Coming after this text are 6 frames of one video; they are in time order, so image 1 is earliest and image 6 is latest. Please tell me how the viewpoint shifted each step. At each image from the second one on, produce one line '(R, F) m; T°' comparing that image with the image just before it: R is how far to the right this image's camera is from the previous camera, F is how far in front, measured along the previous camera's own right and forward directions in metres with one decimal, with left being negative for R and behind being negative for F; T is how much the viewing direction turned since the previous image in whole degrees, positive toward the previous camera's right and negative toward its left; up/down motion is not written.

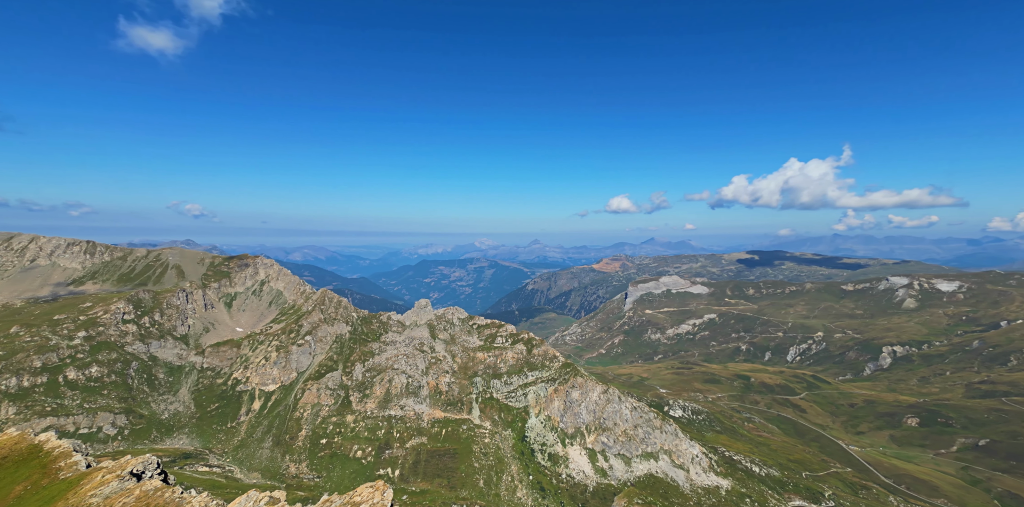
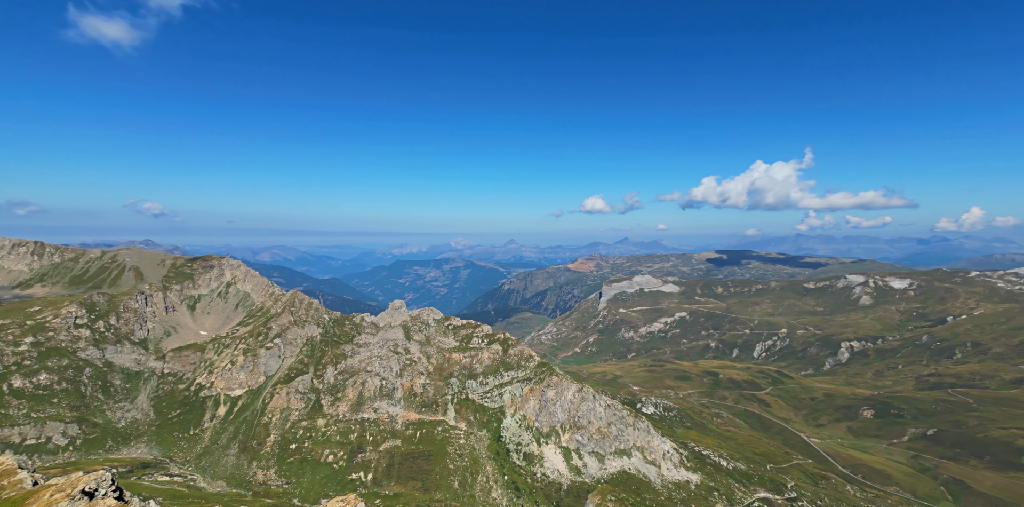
(-20.9, +4.5) m; +5°
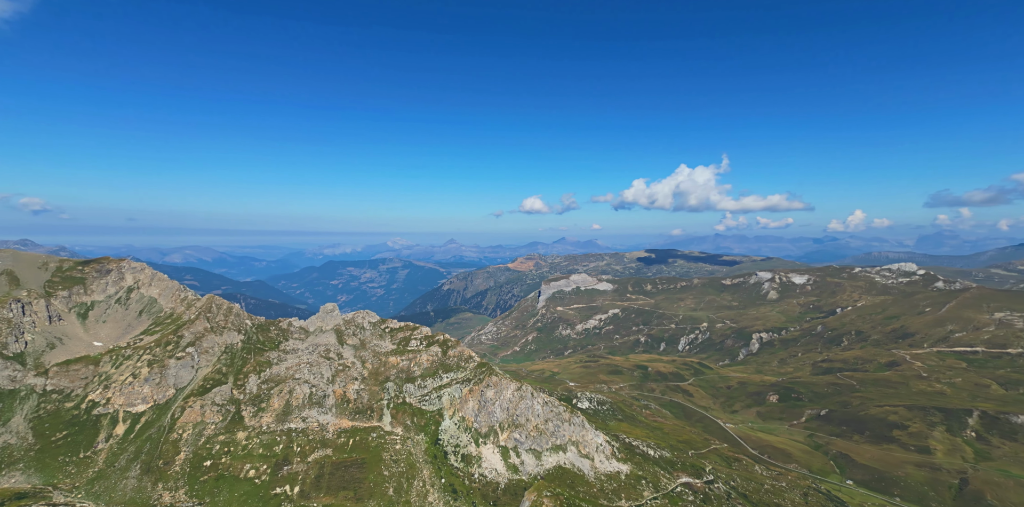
(+4.2, -4.0) m; +8°
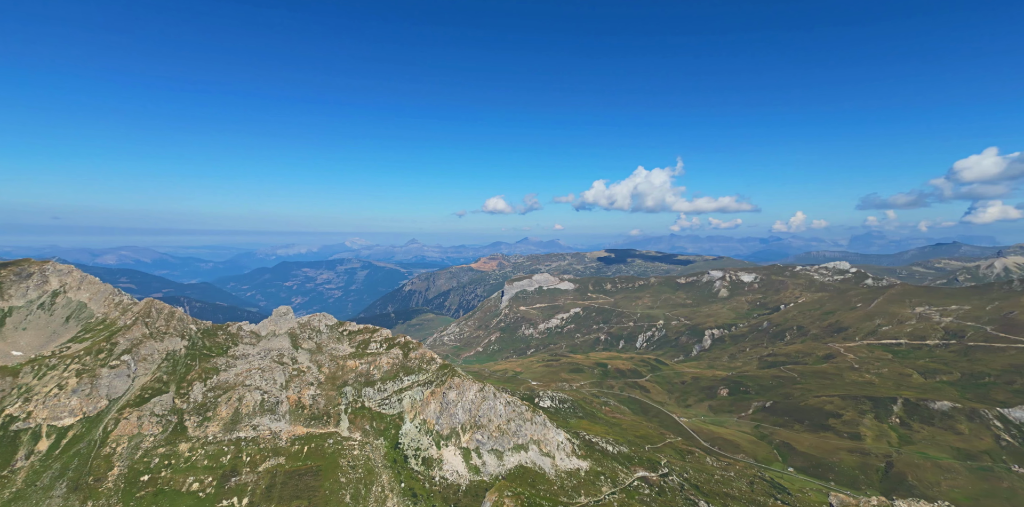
(+3.4, -1.6) m; +5°
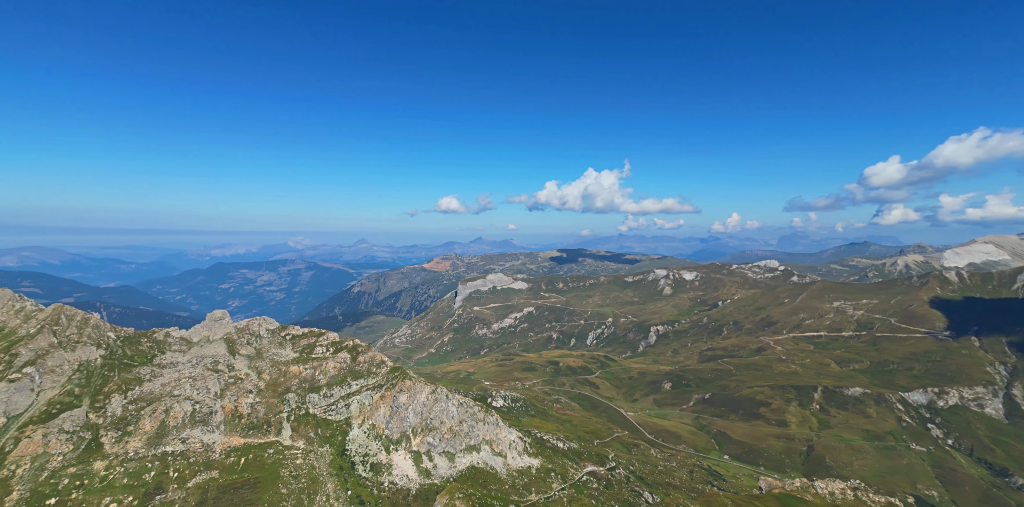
(+3.8, -1.6) m; +6°
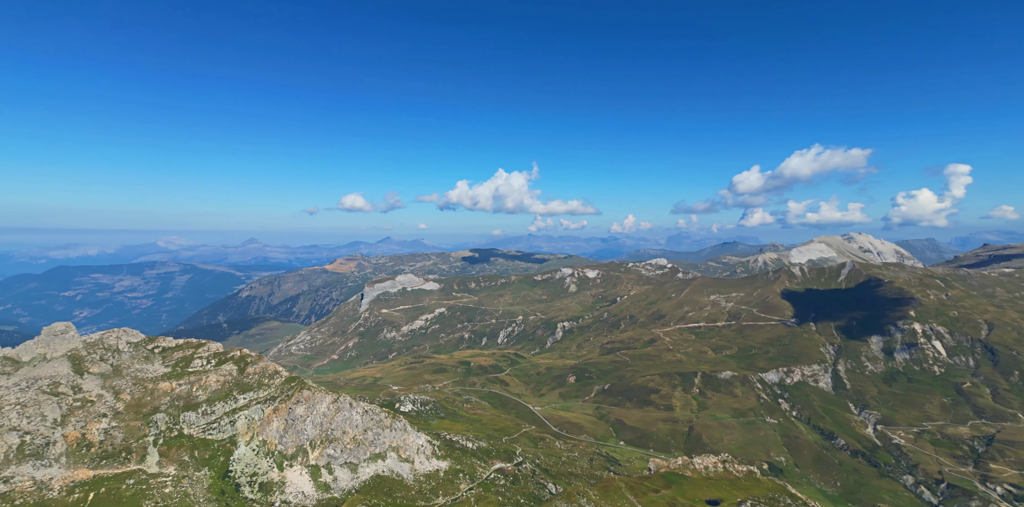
(+6.5, -0.1) m; +11°
